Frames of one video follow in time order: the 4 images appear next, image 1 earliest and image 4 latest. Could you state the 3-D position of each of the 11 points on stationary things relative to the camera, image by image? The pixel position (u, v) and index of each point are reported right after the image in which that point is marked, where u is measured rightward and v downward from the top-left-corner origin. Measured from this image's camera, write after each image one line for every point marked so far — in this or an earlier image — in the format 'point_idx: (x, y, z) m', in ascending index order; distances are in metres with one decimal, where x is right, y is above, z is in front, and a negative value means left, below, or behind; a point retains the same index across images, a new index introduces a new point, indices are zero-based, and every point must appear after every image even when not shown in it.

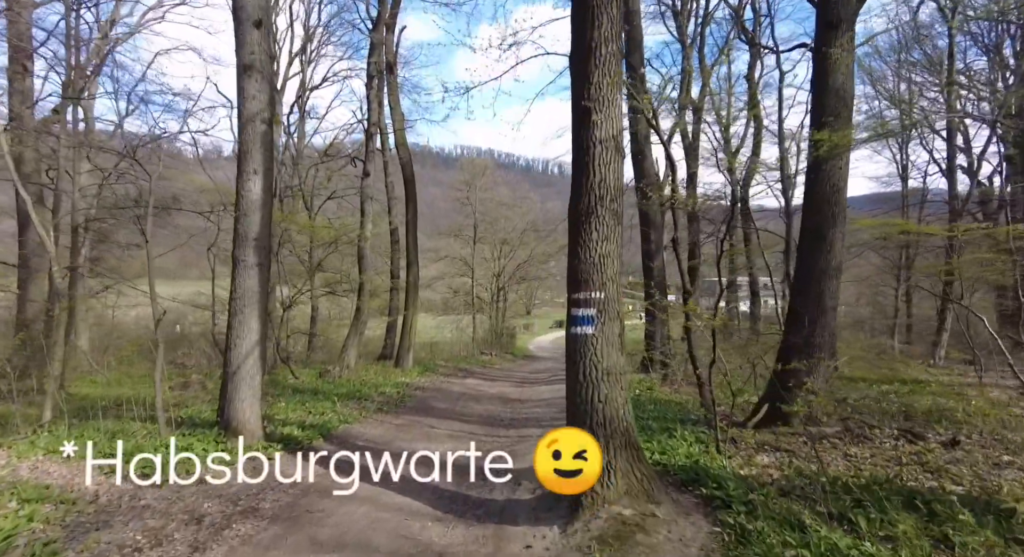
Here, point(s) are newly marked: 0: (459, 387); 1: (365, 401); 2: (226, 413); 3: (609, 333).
0: (-1.3, -2.6, +15.0) m
1: (-2.8, -2.3, +11.5) m
2: (-3.1, -1.5, +6.8) m
3: (+0.7, -0.4, +4.4) m
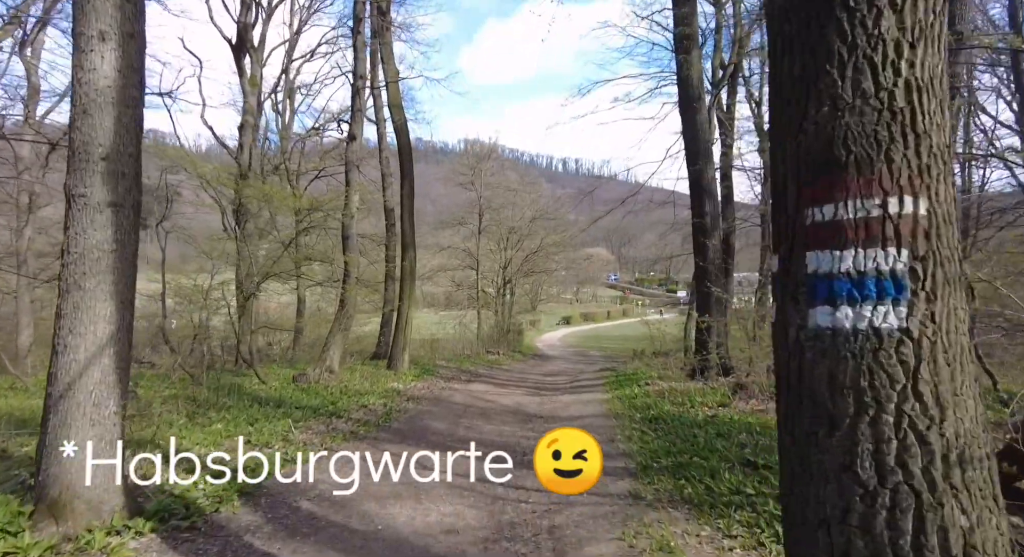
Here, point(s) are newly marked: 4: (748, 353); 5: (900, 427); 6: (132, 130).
0: (-1.0, -2.3, +12.0) m
1: (-2.4, -2.0, +8.6) m
2: (-2.9, -1.2, +3.8) m
3: (+1.0, -0.1, +1.4) m
4: (+4.2, -1.3, +11.1) m
5: (+0.8, -0.3, +1.3) m
6: (-2.4, +0.9, +4.0) m
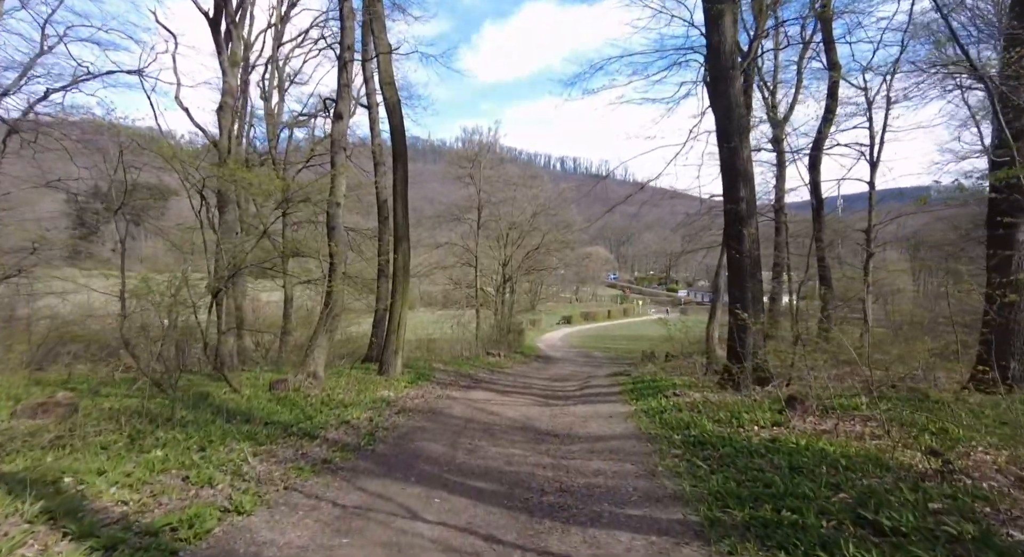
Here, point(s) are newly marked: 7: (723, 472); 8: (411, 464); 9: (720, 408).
0: (-0.9, -2.2, +10.5) m
1: (-2.3, -1.9, +7.0) m
2: (-2.7, -1.1, +2.2) m
3: (+1.1, 0.0, -0.2) m
4: (+4.3, -1.2, +9.6) m
5: (+1.0, -0.2, -0.2) m
6: (-2.3, +1.0, +2.4) m
7: (+1.9, -1.7, +5.5) m
8: (-1.1, -2.0, +6.6) m
9: (+2.9, -1.8, +8.7) m
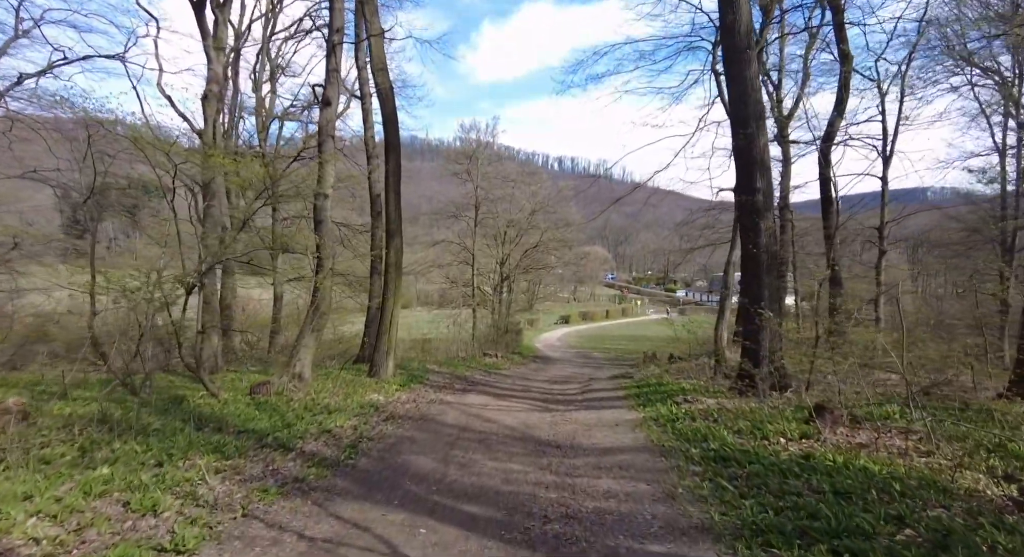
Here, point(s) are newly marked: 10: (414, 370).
0: (-0.9, -2.1, +9.7) m
1: (-2.3, -1.8, +6.2) m
2: (-2.7, -1.0, +1.4) m
3: (+1.1, 0.0, -0.9) m
4: (+4.3, -1.2, +8.8) m
5: (+1.0, -0.2, -1.0) m
6: (-2.3, +1.1, +1.6) m
7: (+1.9, -1.7, +4.8) m
8: (-1.1, -1.9, +5.8) m
9: (+2.9, -1.8, +7.9) m
10: (-2.6, -2.4, +16.2) m
